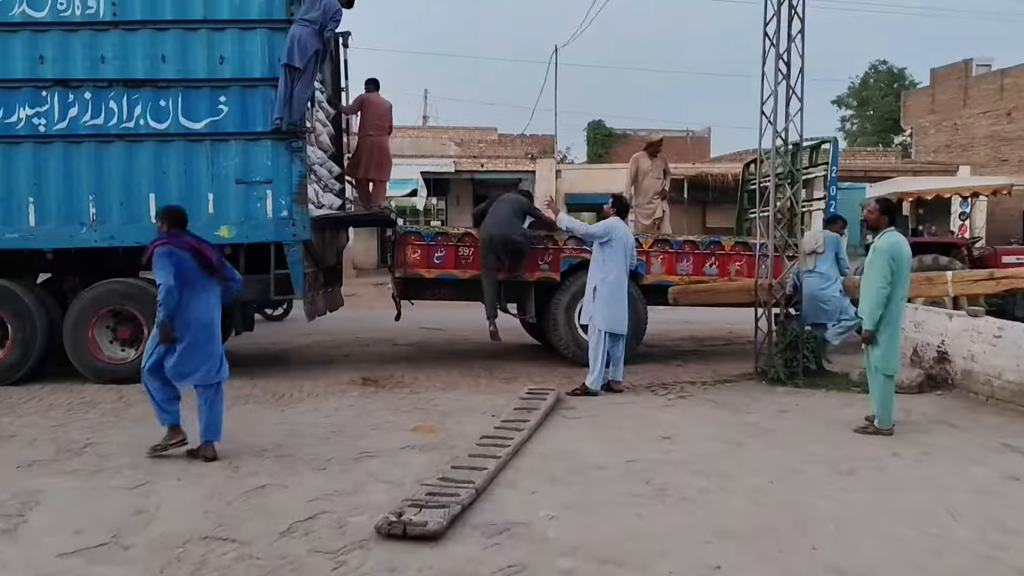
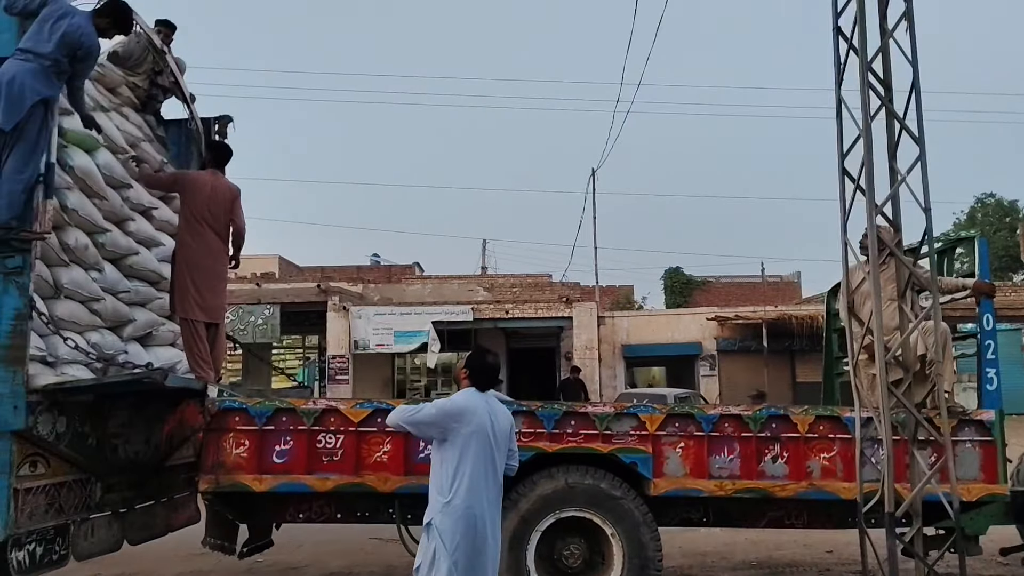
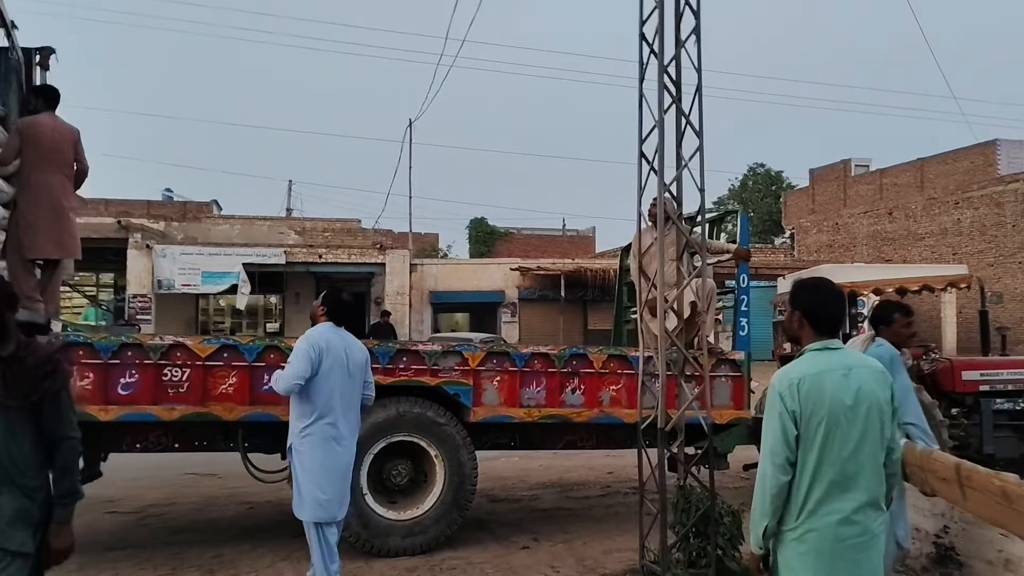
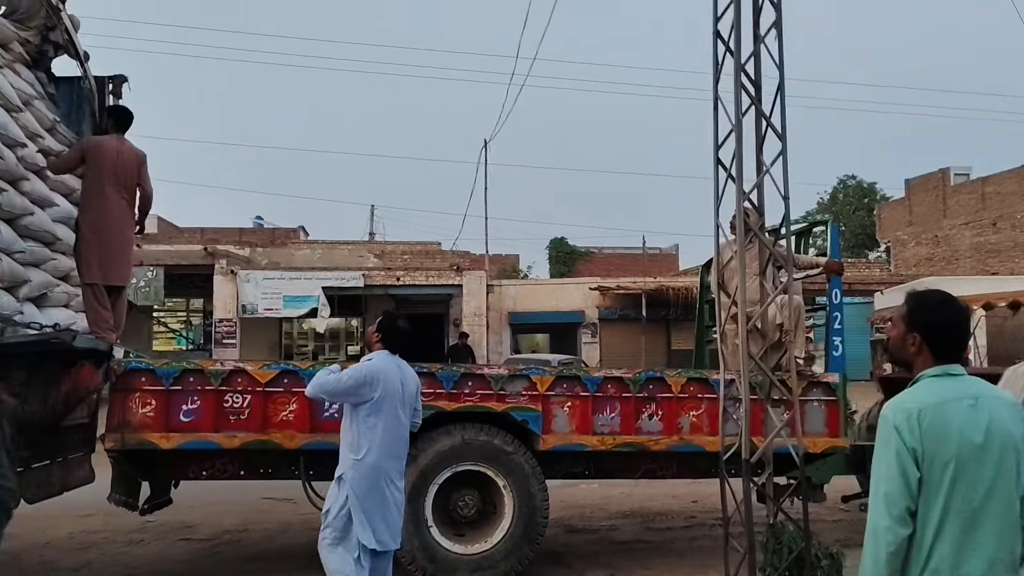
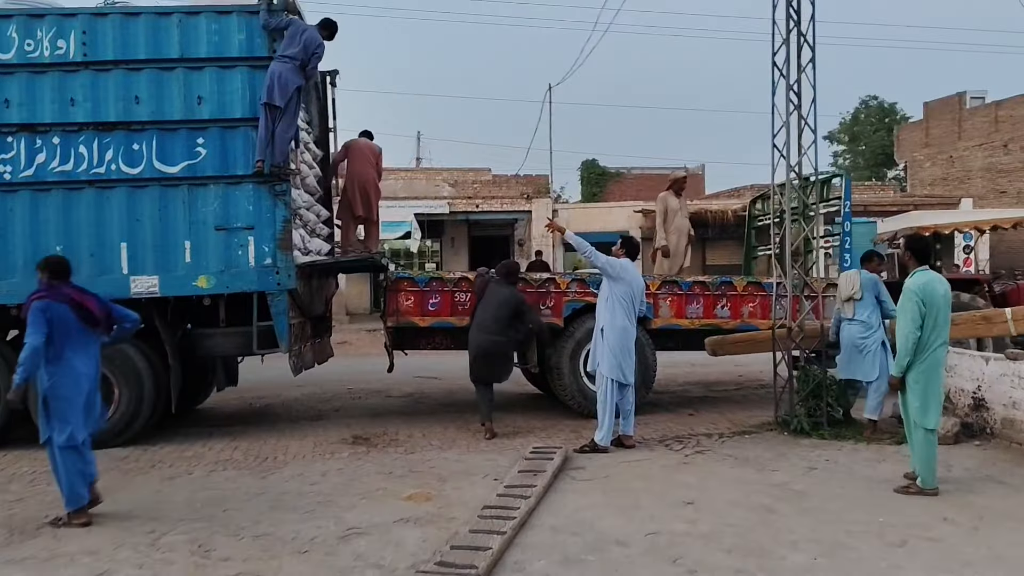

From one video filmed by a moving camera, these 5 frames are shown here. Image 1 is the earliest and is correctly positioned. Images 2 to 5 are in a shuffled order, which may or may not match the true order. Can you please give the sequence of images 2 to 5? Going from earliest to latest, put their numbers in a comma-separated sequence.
5, 3, 4, 2
